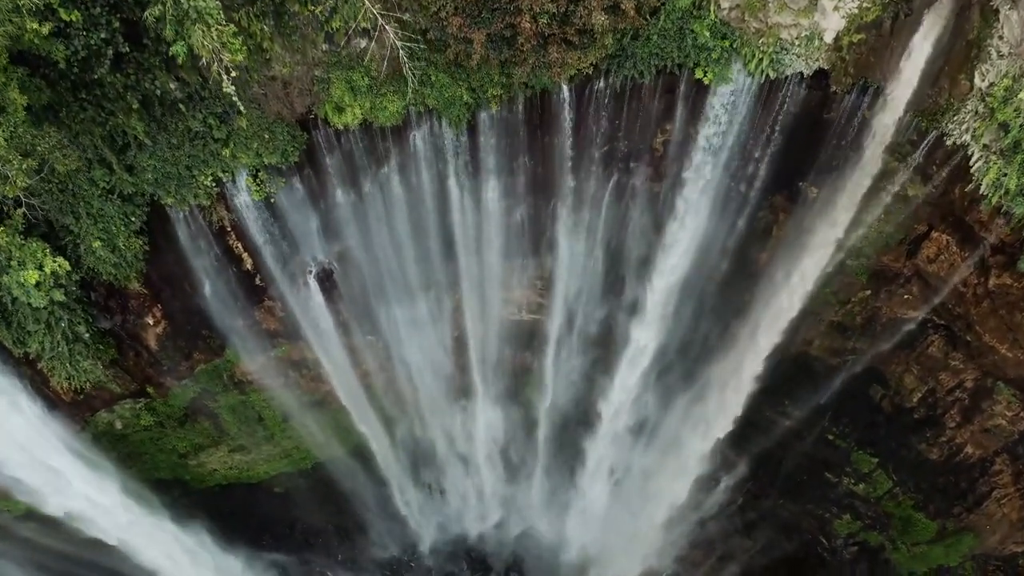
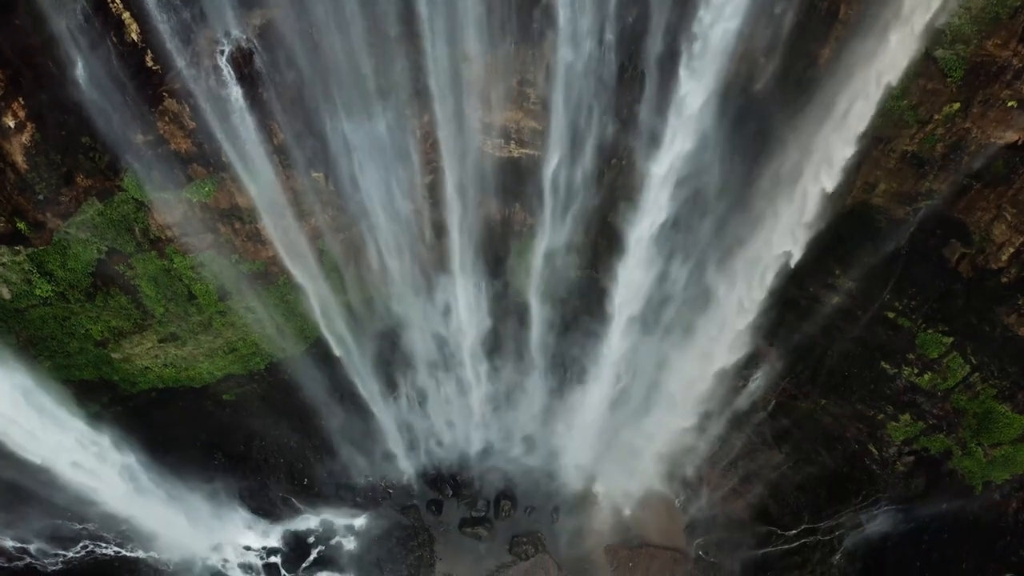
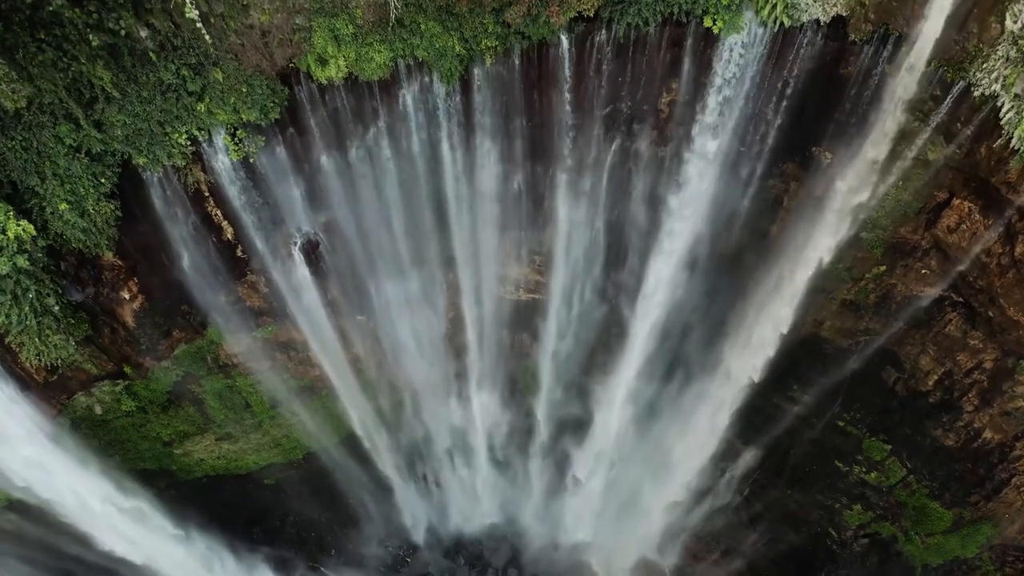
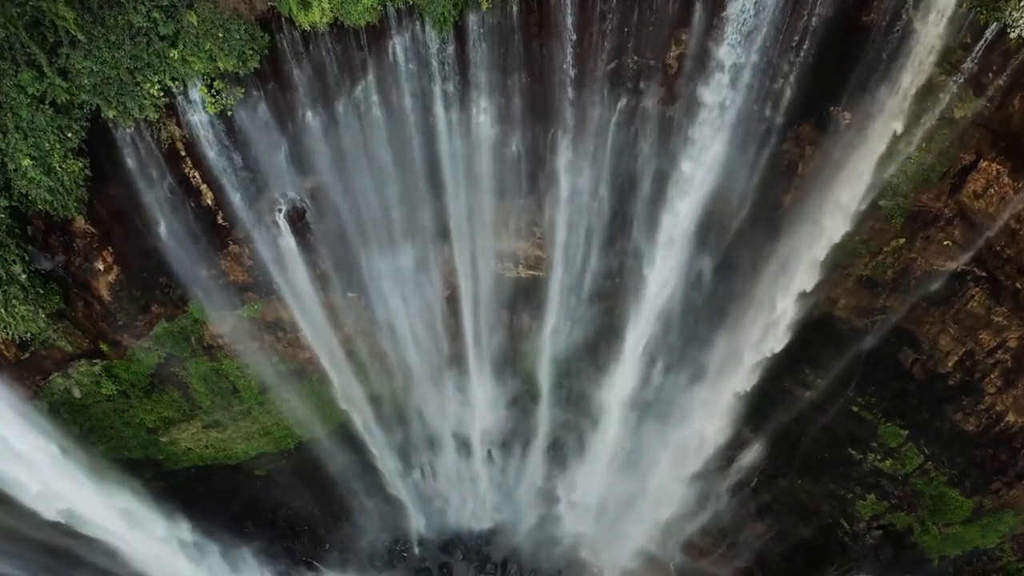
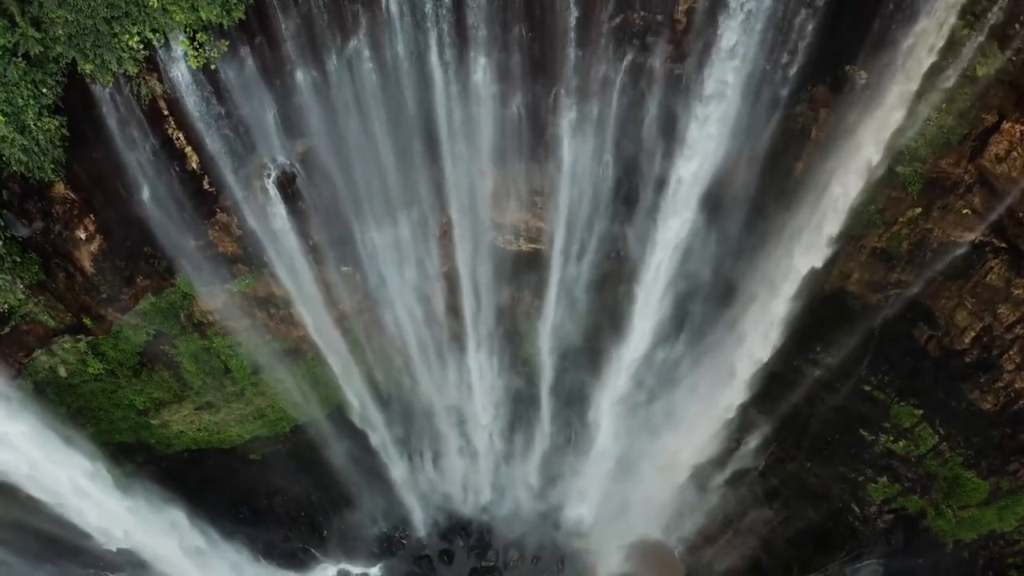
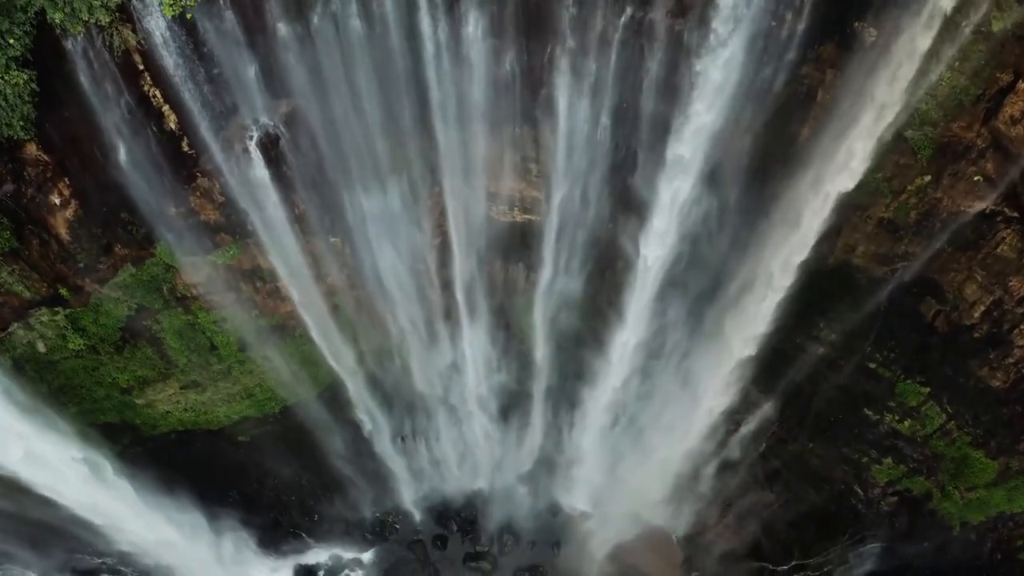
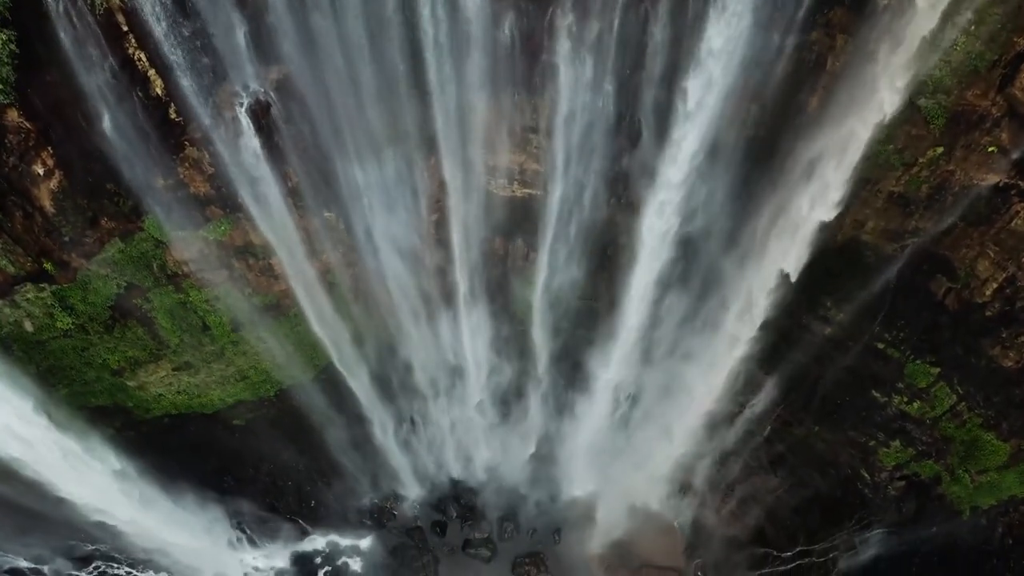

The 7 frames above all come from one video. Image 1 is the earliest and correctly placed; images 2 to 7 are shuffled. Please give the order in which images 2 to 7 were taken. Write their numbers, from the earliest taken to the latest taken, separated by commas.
3, 4, 5, 6, 7, 2
